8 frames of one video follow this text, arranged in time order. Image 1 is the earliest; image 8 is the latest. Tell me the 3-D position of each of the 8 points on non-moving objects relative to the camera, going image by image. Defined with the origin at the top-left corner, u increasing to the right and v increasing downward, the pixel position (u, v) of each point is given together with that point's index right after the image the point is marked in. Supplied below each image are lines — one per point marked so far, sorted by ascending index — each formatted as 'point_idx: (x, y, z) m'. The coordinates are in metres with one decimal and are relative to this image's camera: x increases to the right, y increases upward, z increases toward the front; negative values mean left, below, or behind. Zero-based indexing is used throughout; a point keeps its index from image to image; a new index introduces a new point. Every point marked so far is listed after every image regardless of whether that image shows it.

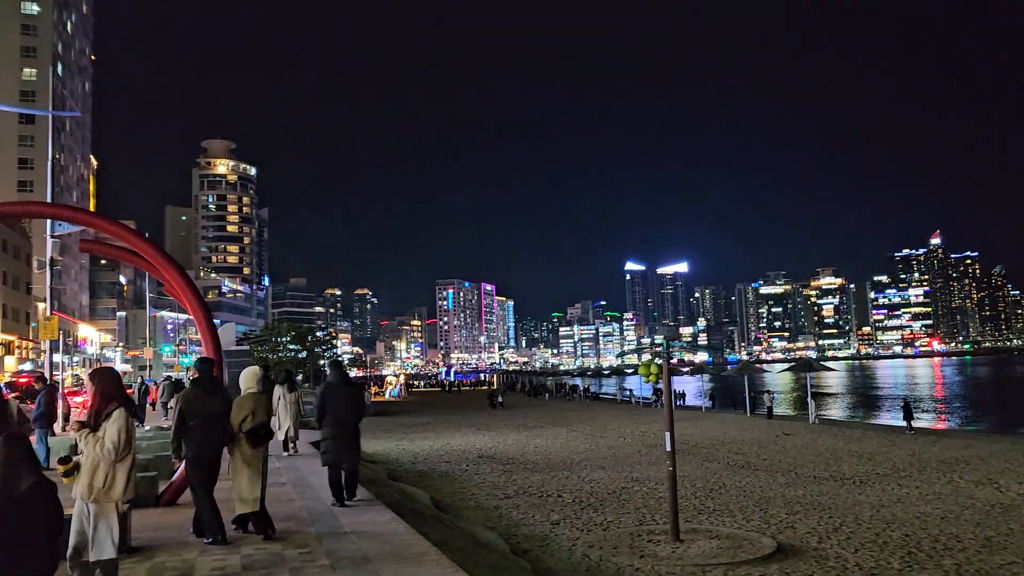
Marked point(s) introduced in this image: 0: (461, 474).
0: (-0.9, -3.3, +15.3) m
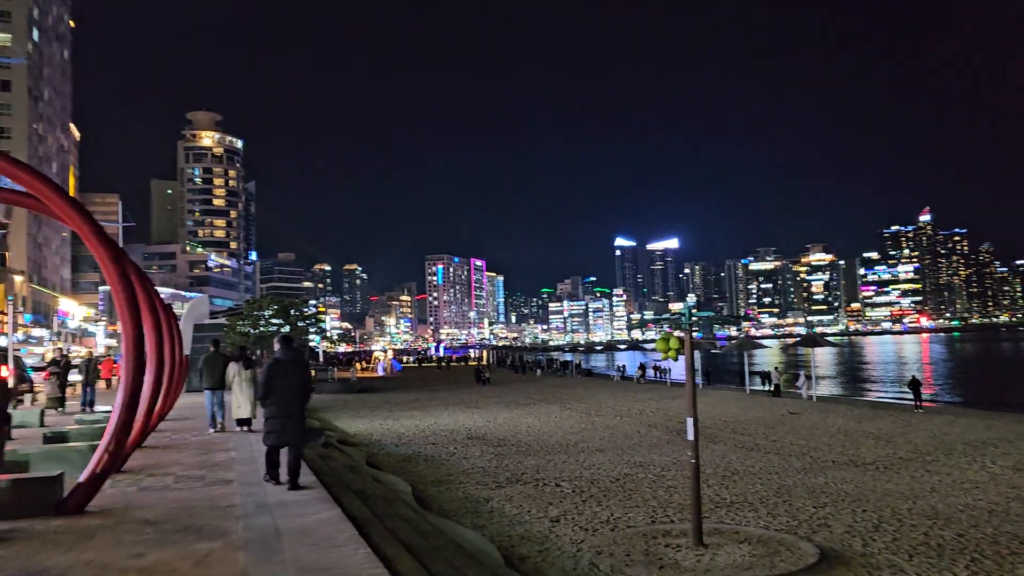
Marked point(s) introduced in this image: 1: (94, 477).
0: (-1.1, -2.8, +14.0) m
1: (-2.9, -1.3, +5.9) m
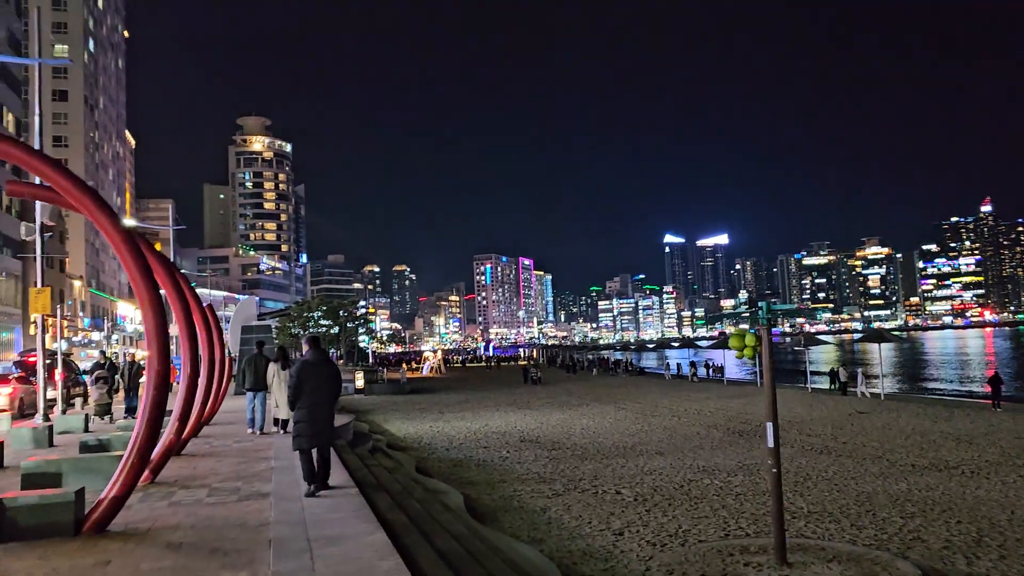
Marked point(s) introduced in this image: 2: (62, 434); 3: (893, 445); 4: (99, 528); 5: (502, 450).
0: (-0.2, -2.7, +13.5) m
1: (-2.5, -1.3, +5.5) m
2: (-6.5, -2.1, +12.5) m
3: (+6.6, -2.7, +14.9) m
4: (-2.6, -1.5, +5.3) m
5: (-0.2, -2.9, +15.4) m
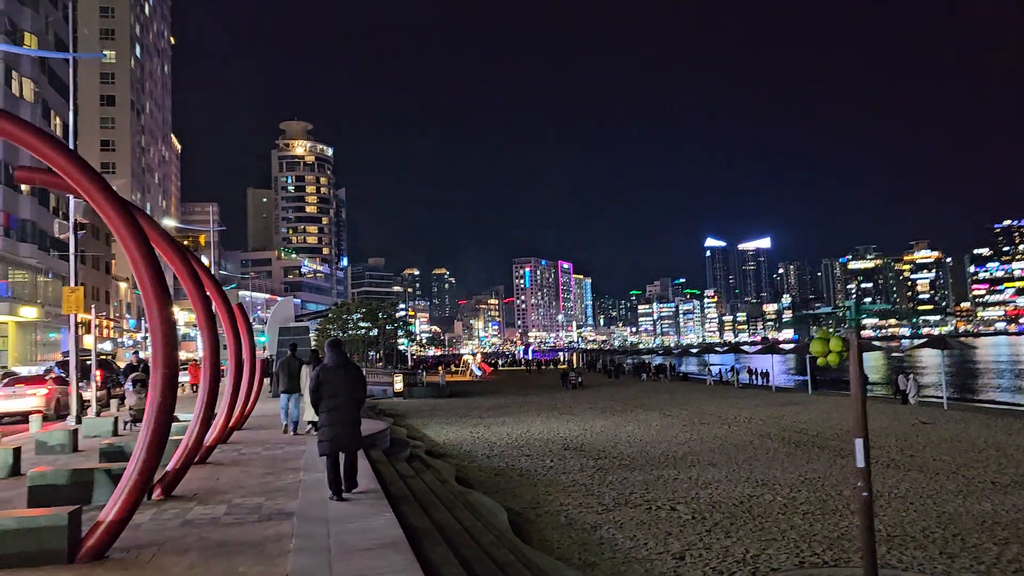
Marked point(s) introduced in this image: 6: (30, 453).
0: (+0.5, -2.7, +12.7) m
1: (-2.2, -1.3, +4.9) m
2: (-5.9, -2.1, +12.0) m
3: (+7.3, -2.8, +13.9) m
4: (-2.3, -1.4, +4.7) m
5: (+0.6, -2.9, +14.6) m
6: (-5.8, -2.0, +10.3) m
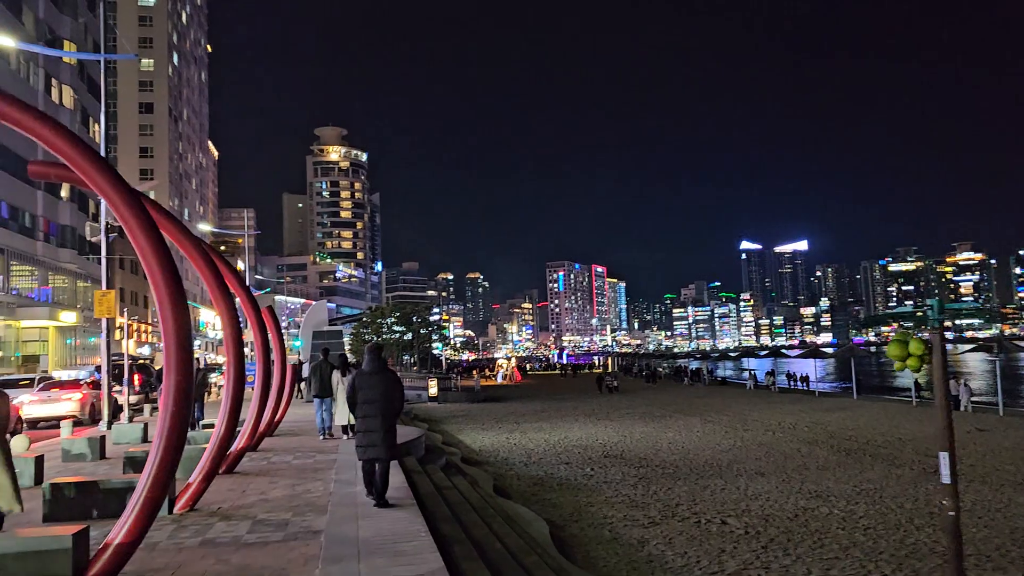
0: (+1.0, -2.8, +12.2) m
1: (-1.9, -1.3, +4.5) m
2: (-5.3, -2.1, +11.8) m
3: (+7.9, -2.8, +13.1) m
4: (-2.0, -1.4, +4.3) m
5: (+1.2, -2.9, +14.1) m
6: (-5.3, -2.0, +10.1) m
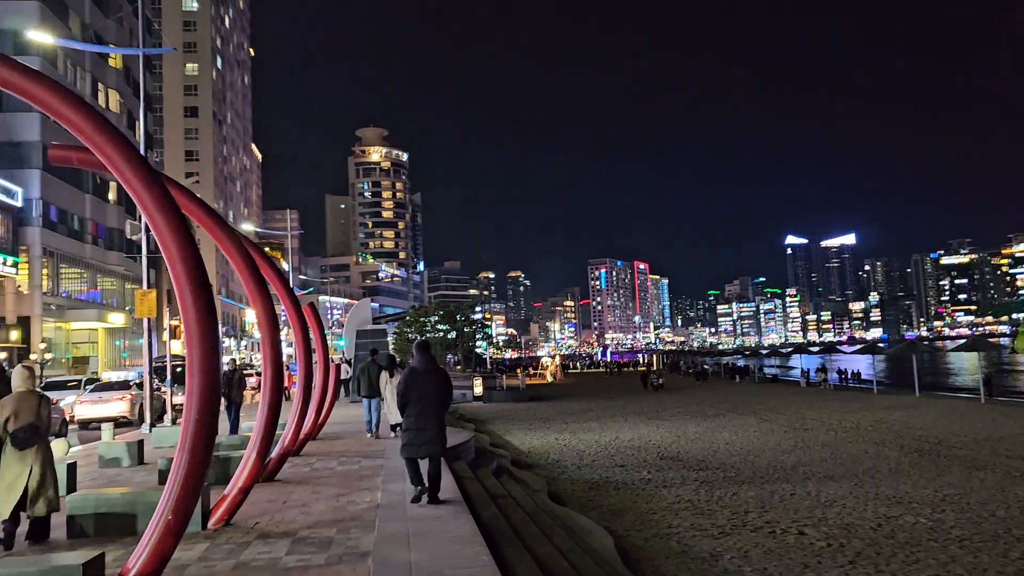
0: (+1.7, -2.7, +11.6) m
1: (-1.6, -1.2, +3.9) m
2: (-4.6, -2.1, +11.4) m
3: (+8.7, -2.6, +12.1) m
4: (-1.7, -1.4, +3.8) m
5: (+2.0, -2.8, +13.5) m
6: (-4.7, -2.0, +9.7) m
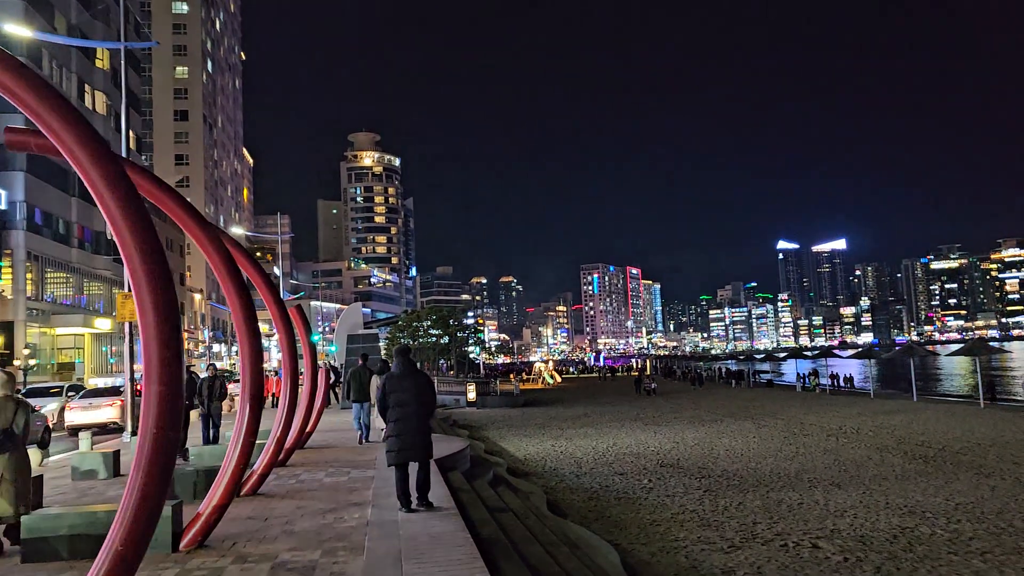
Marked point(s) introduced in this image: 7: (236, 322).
0: (+1.7, -2.7, +11.1) m
1: (-1.6, -1.2, +3.5) m
2: (-4.7, -2.1, +10.9) m
3: (+8.6, -2.6, +11.7) m
4: (-1.7, -1.4, +3.4) m
5: (+1.9, -2.9, +13.0) m
6: (-4.7, -2.0, +9.2) m
7: (-1.8, -0.2, +5.8) m
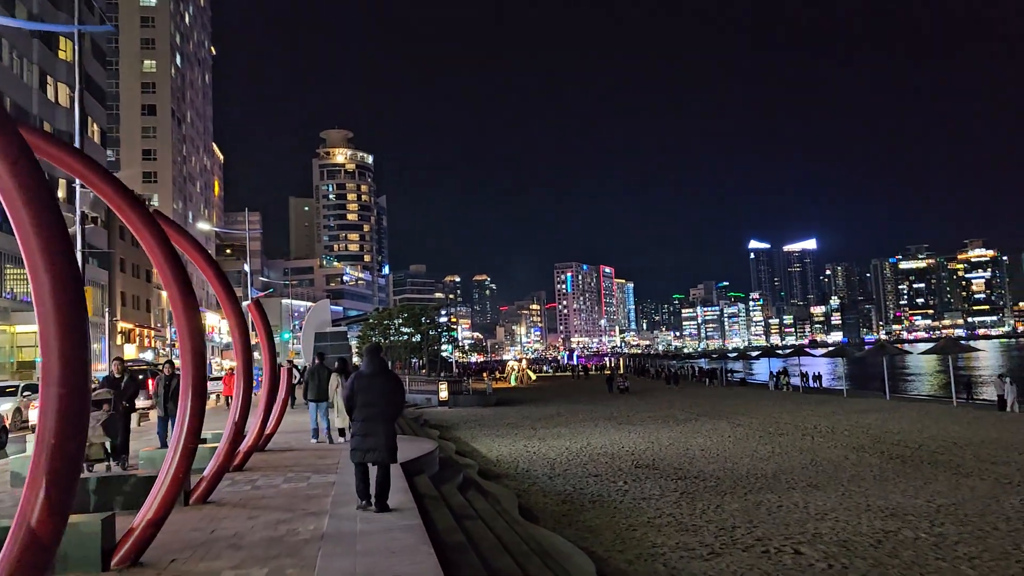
0: (+1.3, -2.6, +10.8) m
1: (-1.7, -1.2, +3.0) m
2: (-5.0, -2.1, +10.4) m
3: (+8.2, -2.6, +11.6) m
4: (-1.8, -1.3, +2.9) m
5: (+1.5, -2.8, +12.7) m
6: (-5.0, -1.9, +8.7) m
7: (-2.0, -0.2, +5.3) m
